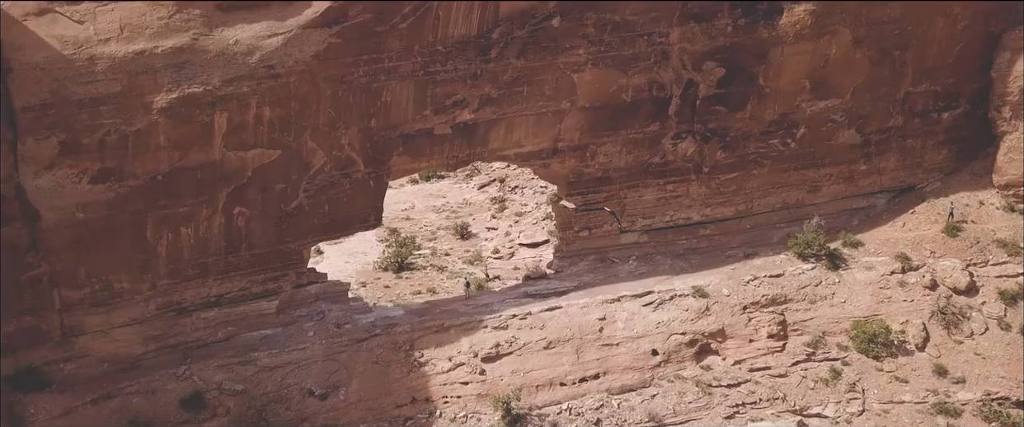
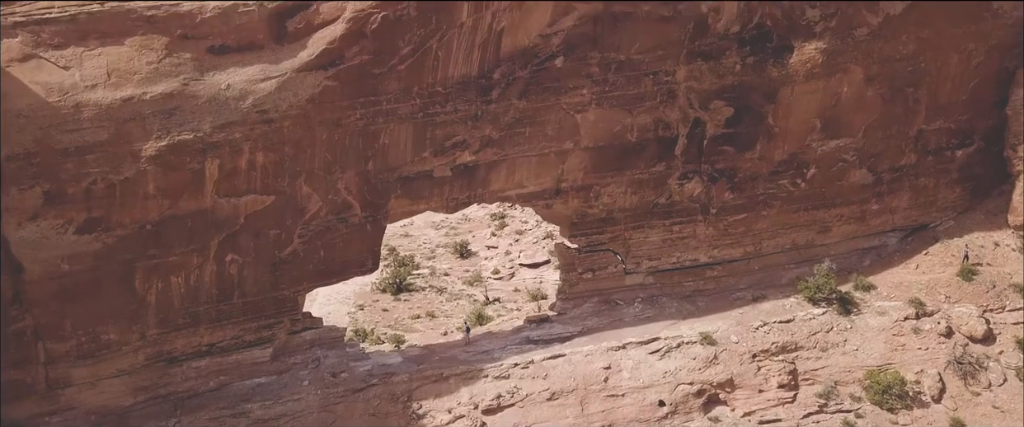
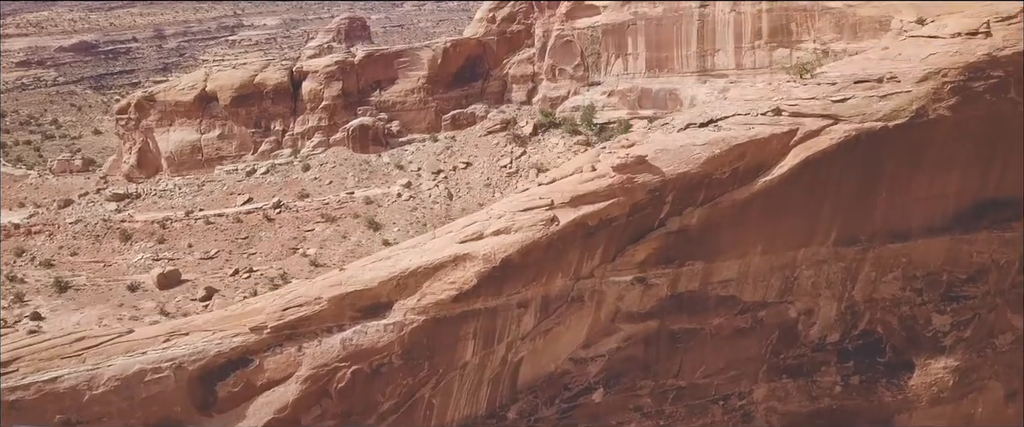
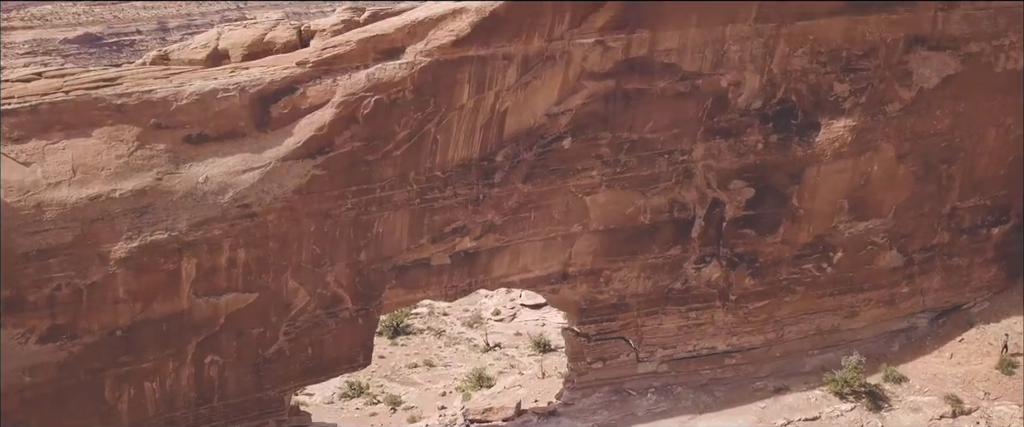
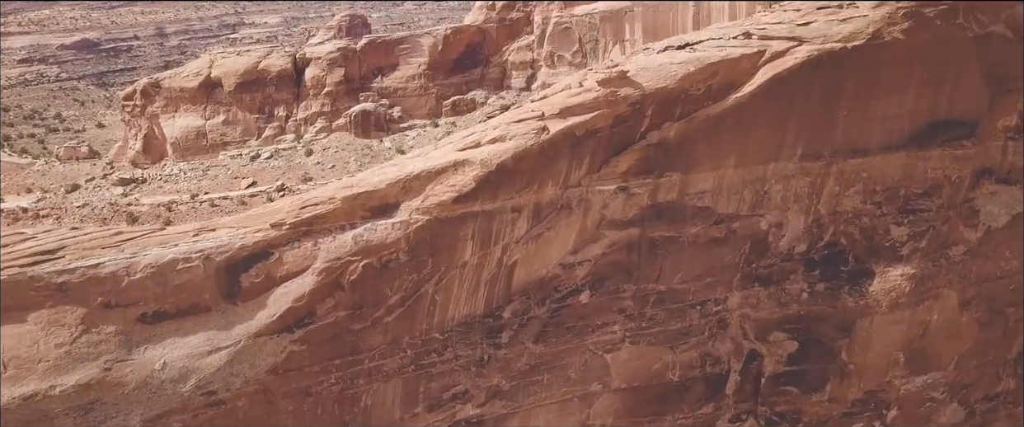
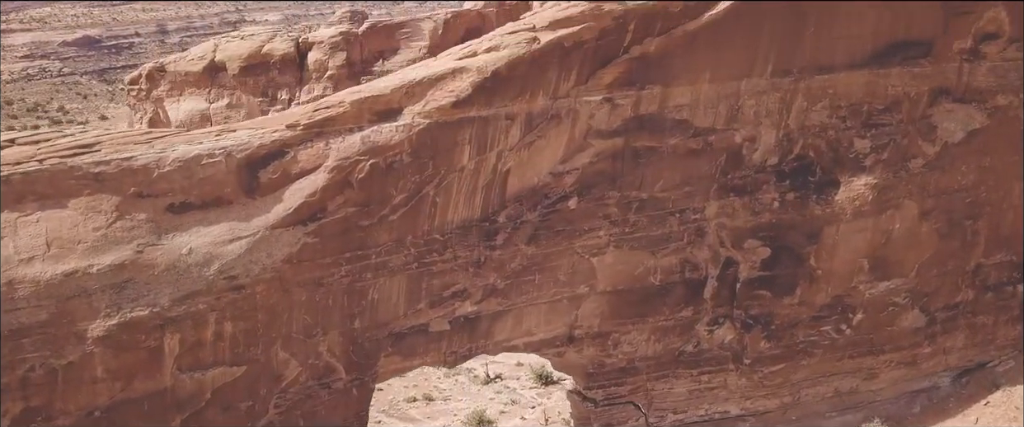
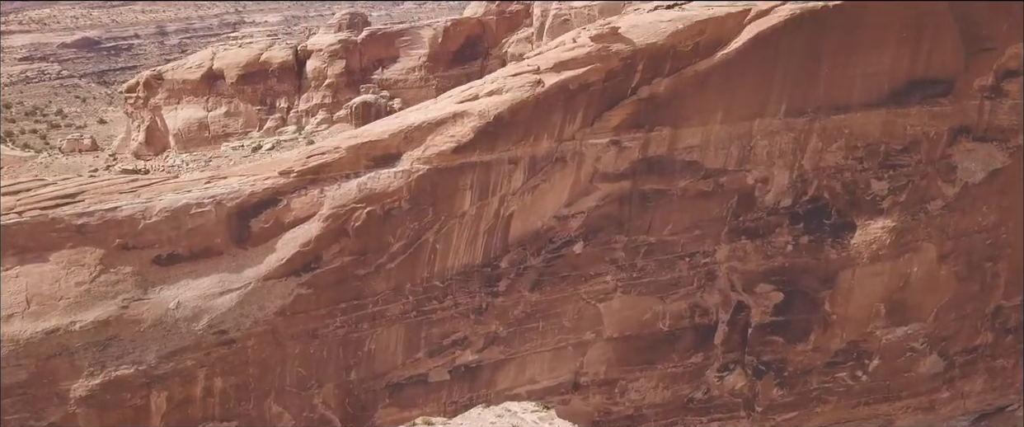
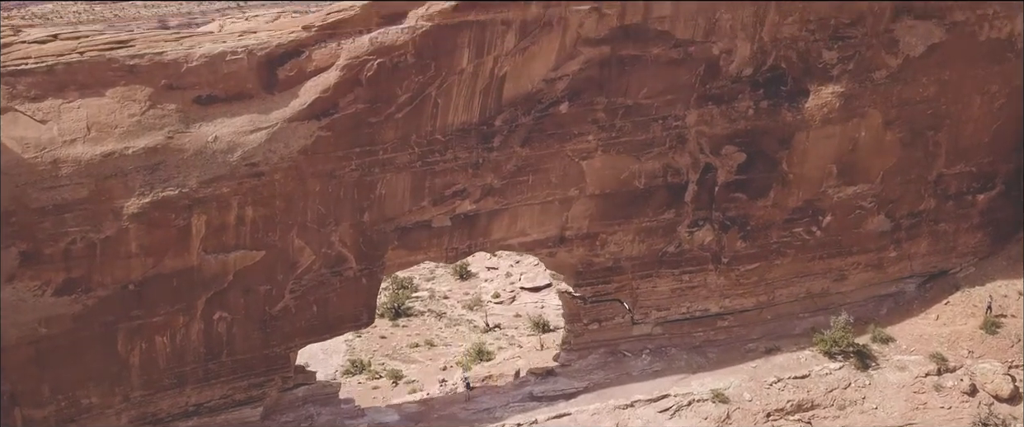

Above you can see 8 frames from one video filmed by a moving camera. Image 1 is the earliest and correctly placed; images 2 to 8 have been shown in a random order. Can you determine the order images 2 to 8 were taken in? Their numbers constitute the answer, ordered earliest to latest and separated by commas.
2, 8, 4, 6, 7, 5, 3
